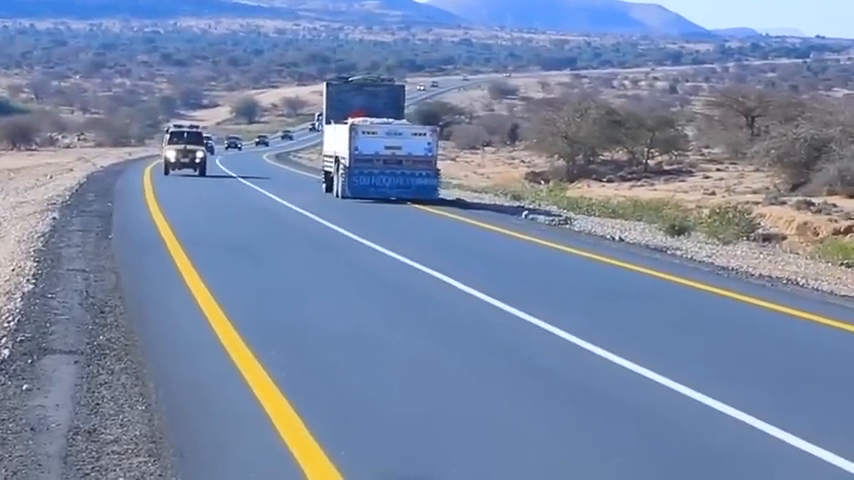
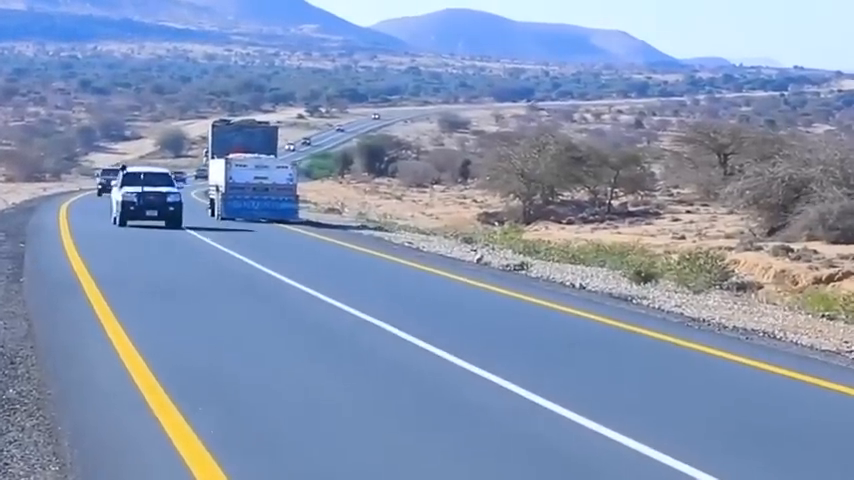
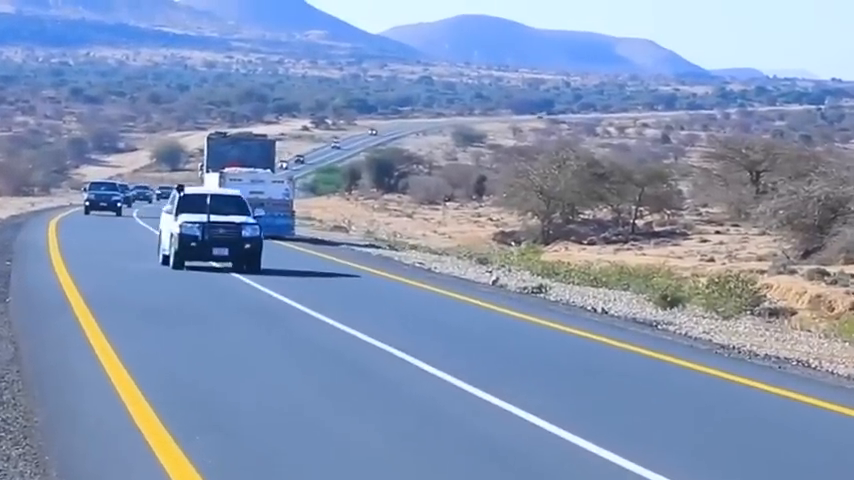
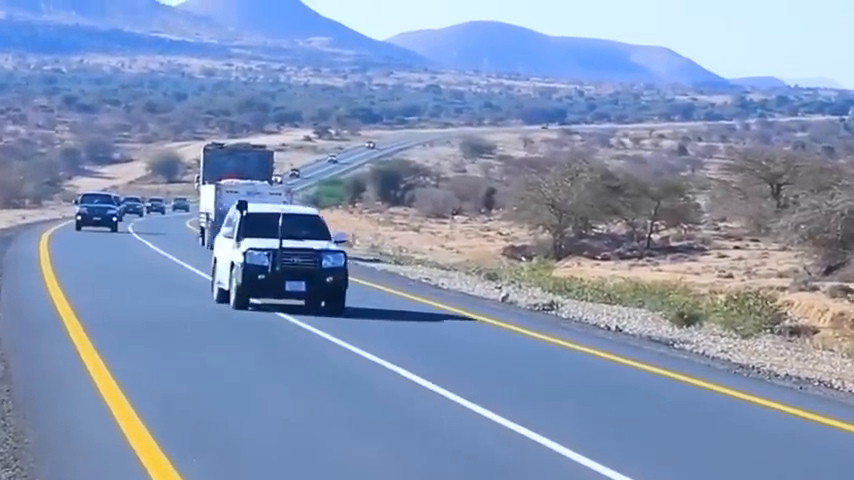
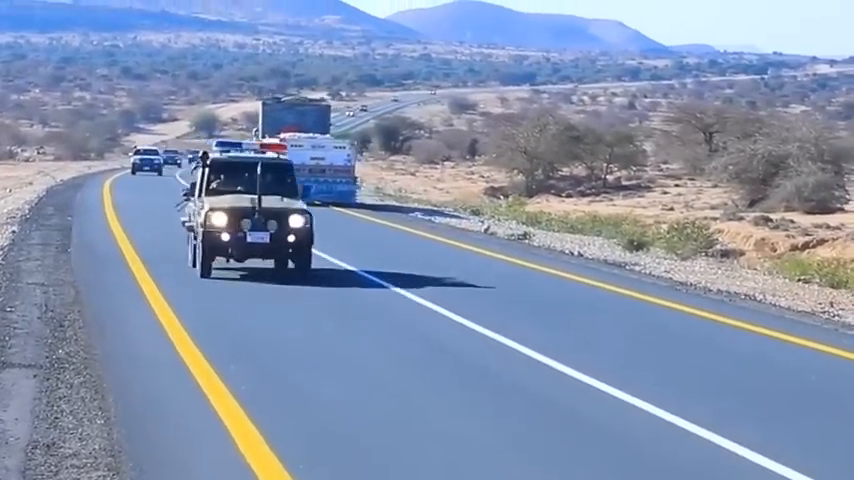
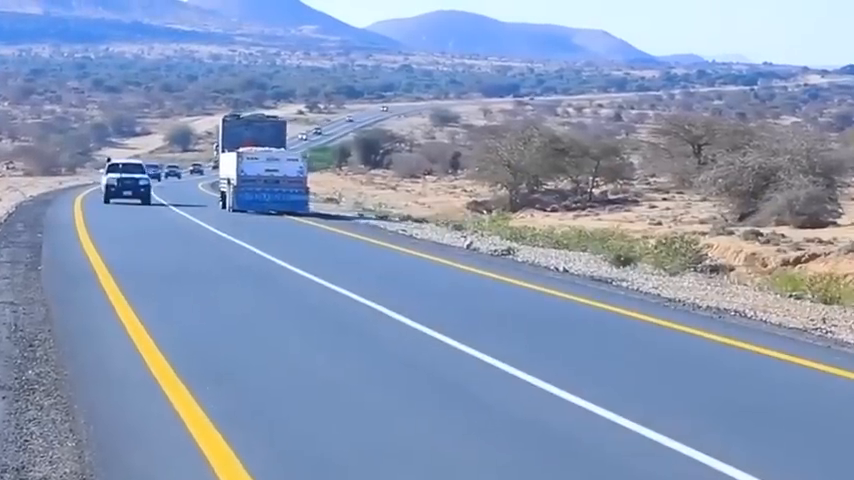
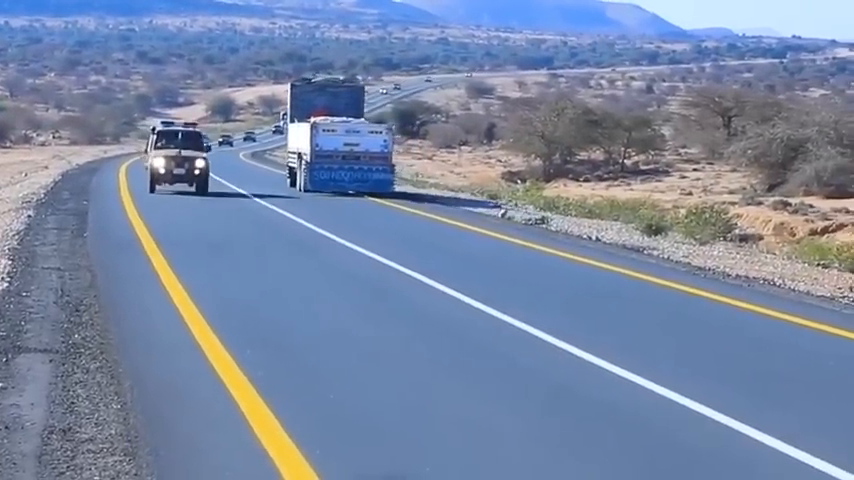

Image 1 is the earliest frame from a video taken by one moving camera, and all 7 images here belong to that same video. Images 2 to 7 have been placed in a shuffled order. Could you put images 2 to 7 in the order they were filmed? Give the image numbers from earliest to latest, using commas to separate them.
7, 5, 6, 2, 3, 4
